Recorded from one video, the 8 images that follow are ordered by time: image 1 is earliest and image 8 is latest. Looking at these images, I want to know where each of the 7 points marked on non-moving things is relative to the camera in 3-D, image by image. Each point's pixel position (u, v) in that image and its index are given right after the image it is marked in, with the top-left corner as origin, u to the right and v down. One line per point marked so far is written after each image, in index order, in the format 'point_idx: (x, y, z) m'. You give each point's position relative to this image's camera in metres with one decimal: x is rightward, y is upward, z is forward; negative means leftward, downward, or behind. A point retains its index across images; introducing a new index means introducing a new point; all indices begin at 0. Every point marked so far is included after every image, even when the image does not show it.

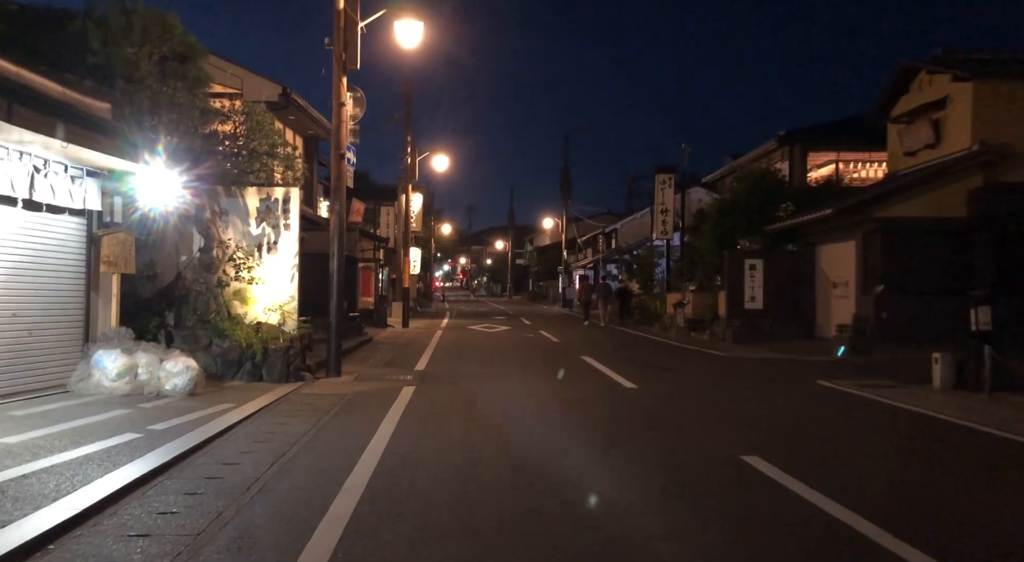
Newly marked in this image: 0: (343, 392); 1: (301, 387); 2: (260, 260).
0: (-3.1, -2.0, +13.1) m
1: (-3.9, -2.0, +13.1) m
2: (-5.1, +0.4, +14.3) m
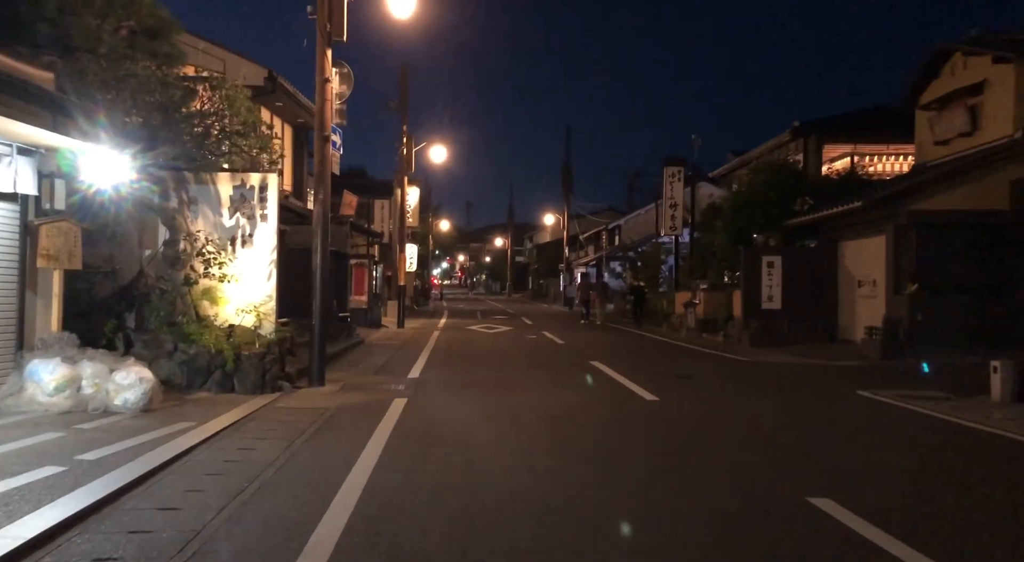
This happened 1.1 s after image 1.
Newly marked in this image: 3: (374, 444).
0: (-3.0, -2.0, +11.6) m
1: (-3.8, -1.9, +11.6) m
2: (-5.0, +0.5, +12.8) m
3: (-1.7, -2.1, +9.1) m
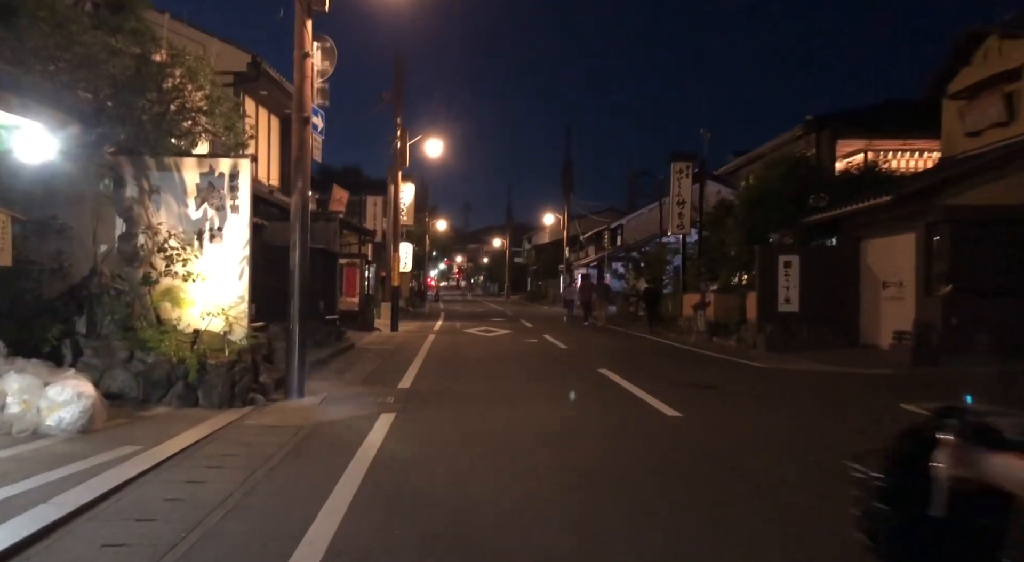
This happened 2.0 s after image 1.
0: (-3.0, -2.0, +10.1) m
1: (-3.7, -1.9, +10.1) m
2: (-4.9, +0.5, +11.3) m
3: (-1.7, -2.0, +7.7) m
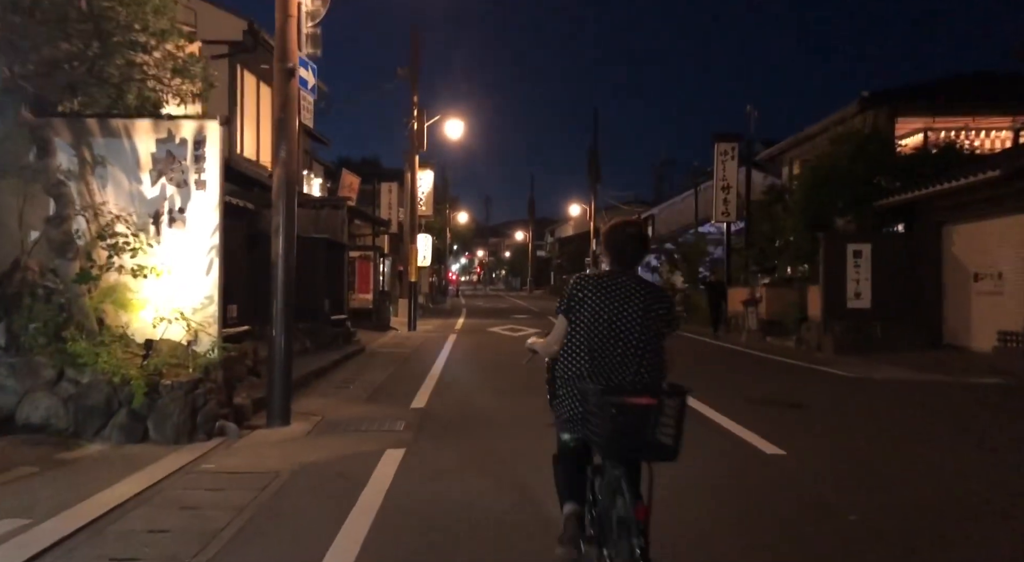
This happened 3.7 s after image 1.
0: (-2.5, -1.9, +7.6) m
1: (-3.2, -1.9, +7.7) m
2: (-4.4, +0.5, +8.9) m
3: (-1.3, -2.0, +5.2) m
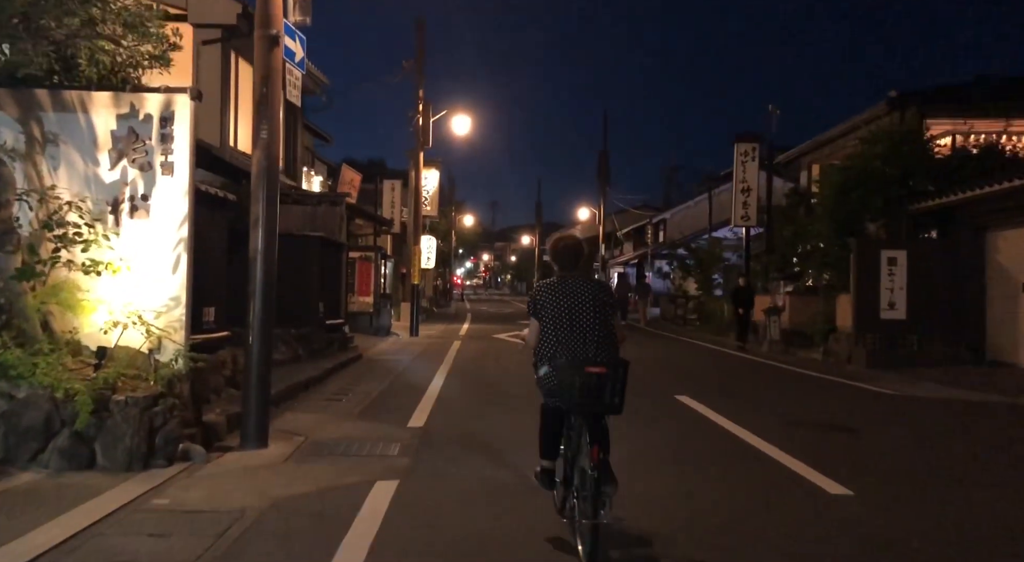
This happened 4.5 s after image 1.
0: (-2.3, -1.9, +6.4) m
1: (-3.1, -1.8, +6.4) m
2: (-4.3, +0.6, +7.7) m
3: (-1.2, -2.0, +3.9) m
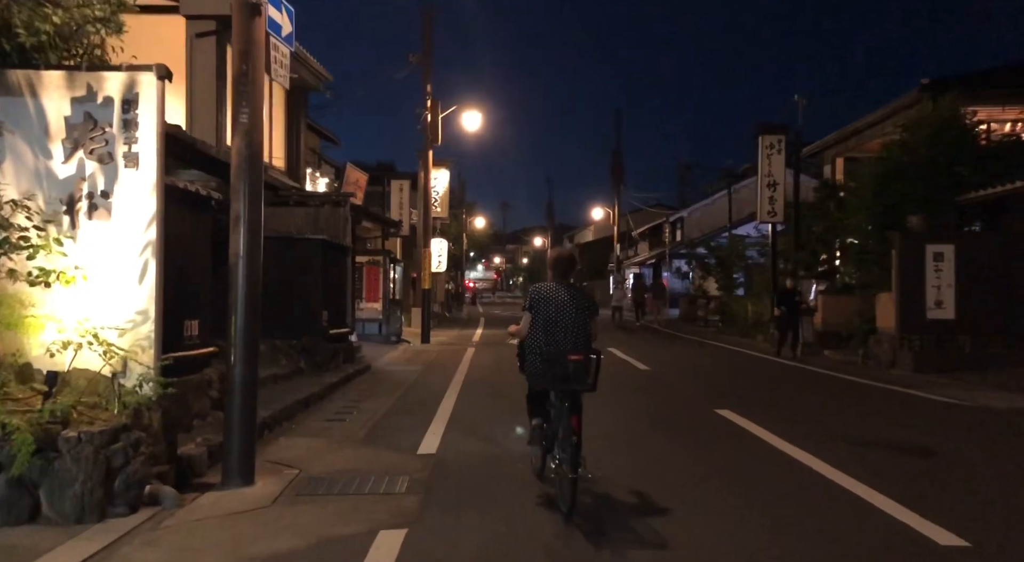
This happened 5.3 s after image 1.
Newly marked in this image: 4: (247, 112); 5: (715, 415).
0: (-2.1, -2.0, +5.2) m
1: (-2.9, -1.9, +5.3) m
2: (-4.0, +0.4, +6.5) m
3: (-0.9, -2.1, +2.7) m
4: (-2.6, +1.6, +6.9) m
5: (+3.6, -2.2, +12.6) m
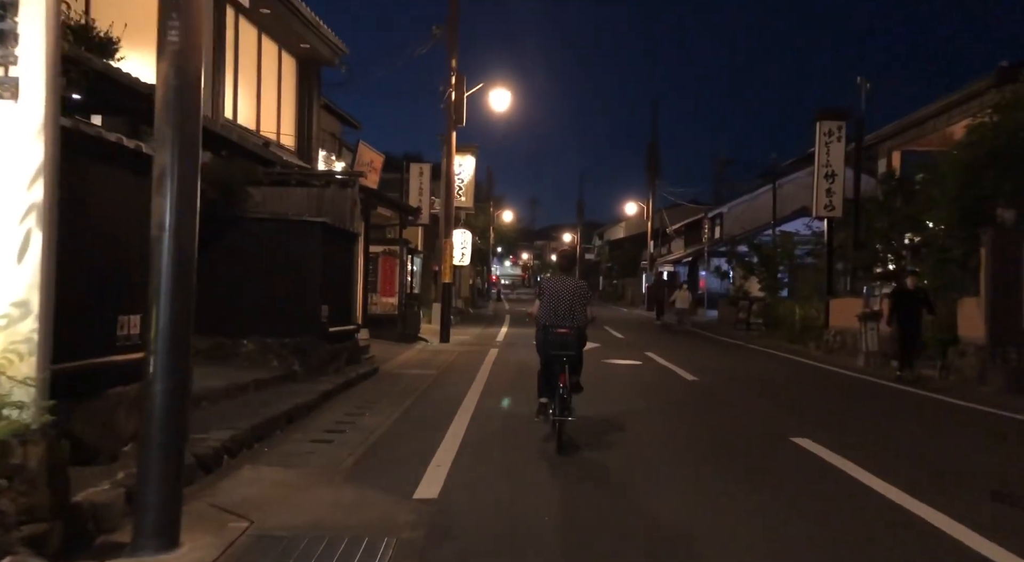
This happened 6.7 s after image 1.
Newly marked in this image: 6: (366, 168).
0: (-2.0, -1.9, +3.3) m
1: (-2.8, -1.8, +3.3) m
2: (-3.8, +0.6, +4.6) m
3: (-0.9, -2.0, +0.7) m
4: (-2.3, +1.7, +4.9) m
5: (+4.0, -2.2, +10.4) m
6: (-3.9, +2.9, +18.9) m
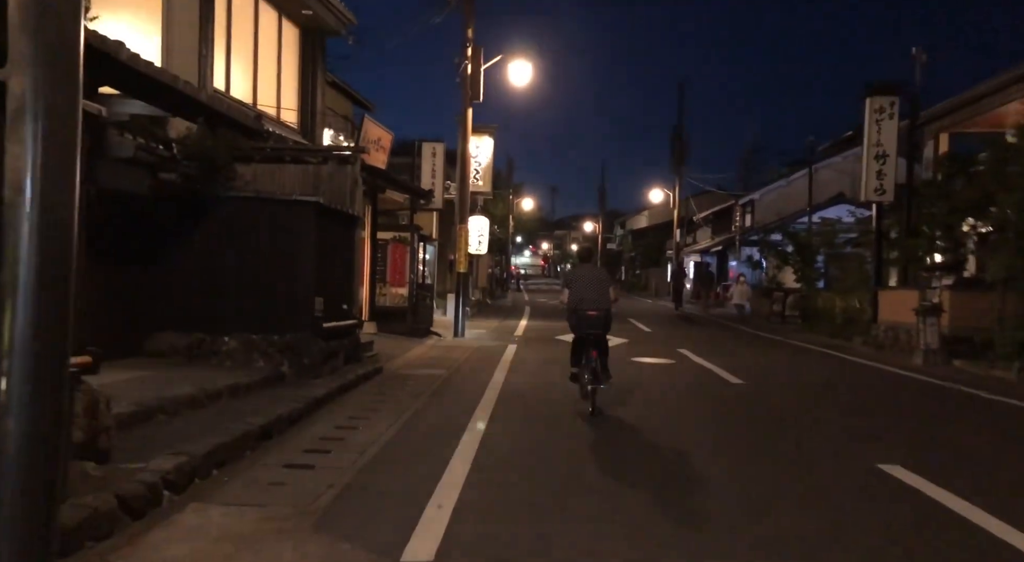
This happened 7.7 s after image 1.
0: (-1.9, -1.8, +1.7) m
1: (-2.7, -1.8, +1.8) m
2: (-3.7, +0.7, +3.1) m
3: (-0.9, -2.0, -0.9) m
4: (-2.2, +1.8, +3.3) m
5: (+4.2, -2.1, +8.7) m
6: (-3.3, +3.2, +17.3) m
